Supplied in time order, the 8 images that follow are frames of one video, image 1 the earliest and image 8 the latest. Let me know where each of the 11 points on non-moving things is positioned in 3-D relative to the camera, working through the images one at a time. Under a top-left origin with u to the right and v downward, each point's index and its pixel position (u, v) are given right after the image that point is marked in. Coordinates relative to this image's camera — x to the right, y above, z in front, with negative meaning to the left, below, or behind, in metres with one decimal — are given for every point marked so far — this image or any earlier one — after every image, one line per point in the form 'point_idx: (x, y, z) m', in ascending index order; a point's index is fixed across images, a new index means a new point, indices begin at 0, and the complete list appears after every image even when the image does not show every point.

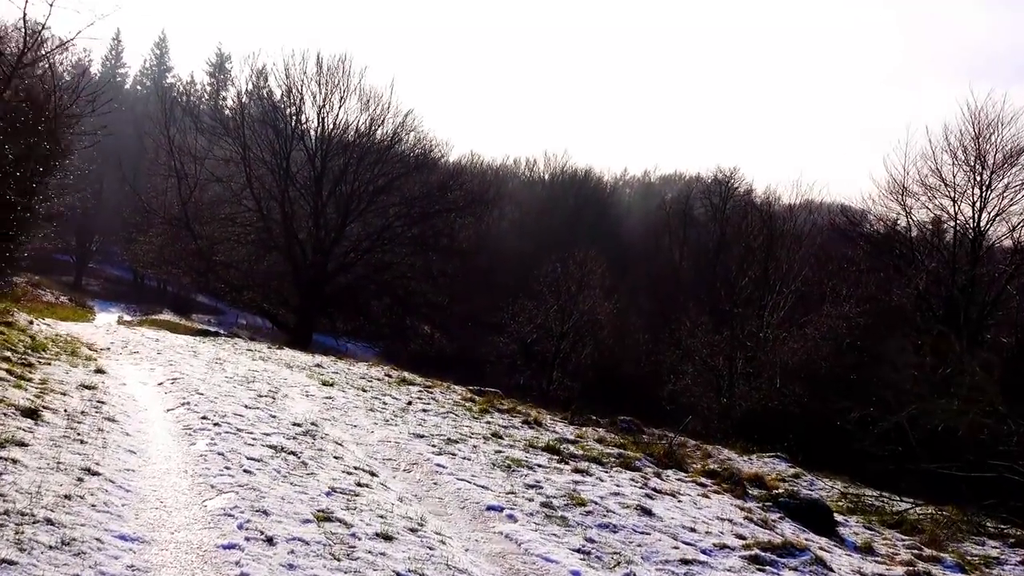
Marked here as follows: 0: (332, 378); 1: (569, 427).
0: (-3.7, -1.9, +15.3) m
1: (+1.3, -3.2, +16.7) m
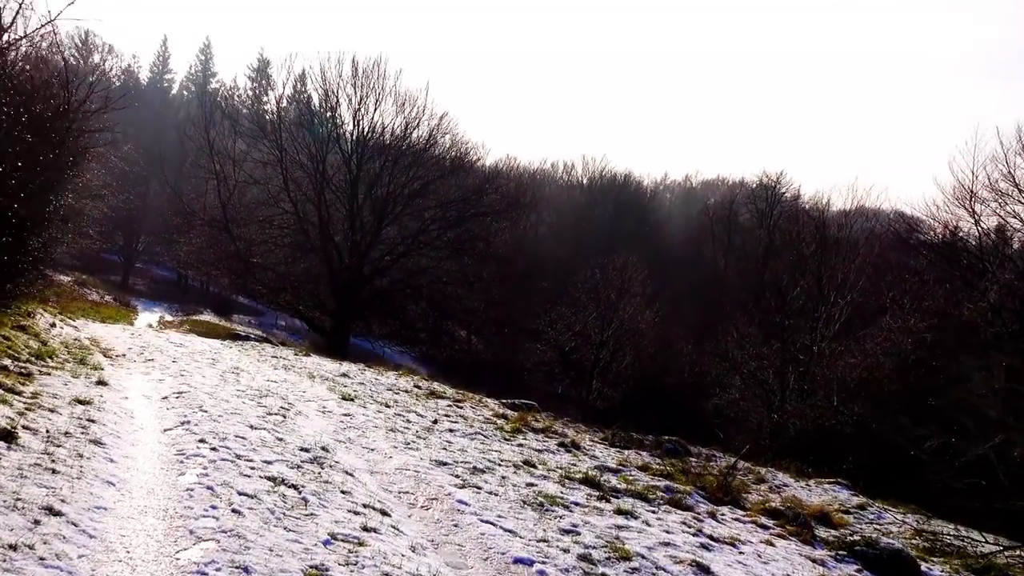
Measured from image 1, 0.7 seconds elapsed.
0: (-3.1, -2.0, +14.4) m
1: (+2.1, -3.4, +15.6) m
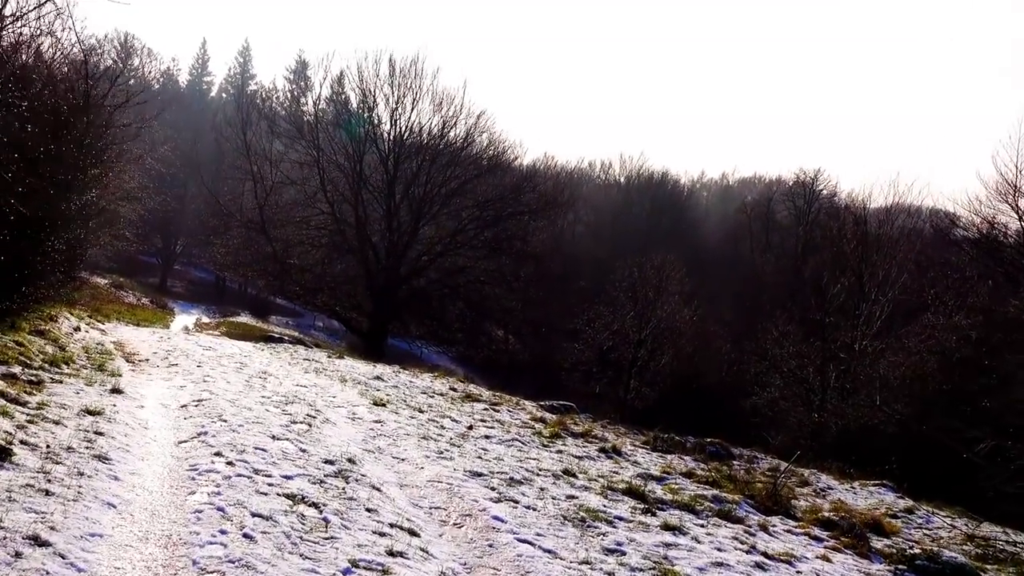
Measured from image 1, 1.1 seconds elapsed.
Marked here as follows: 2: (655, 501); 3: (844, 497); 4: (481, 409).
0: (-2.3, -2.0, +13.8) m
1: (+2.9, -3.4, +14.7) m
2: (+2.0, -3.0, +10.3) m
3: (+7.2, -4.5, +15.8) m
4: (-0.6, -2.5, +15.0) m
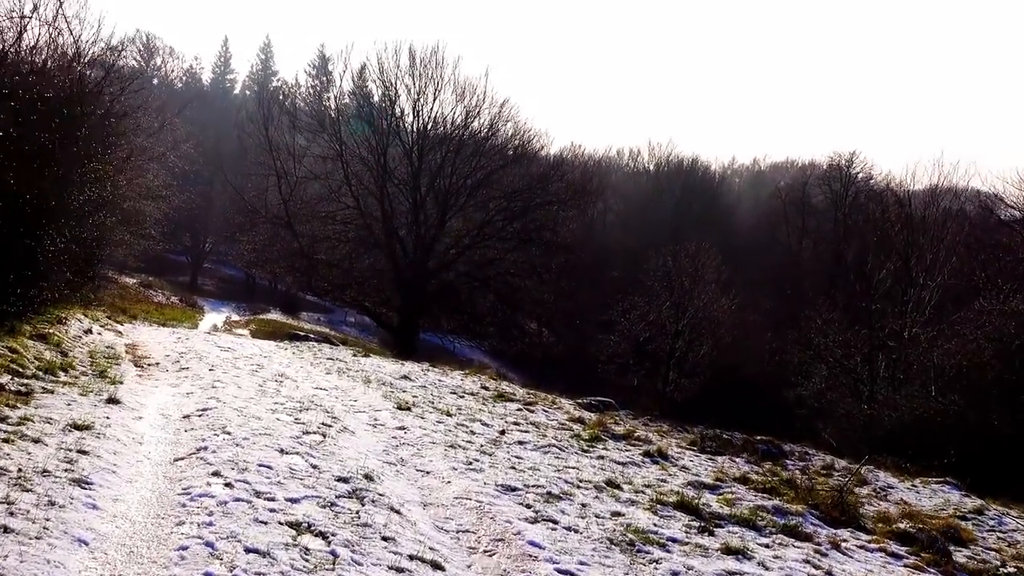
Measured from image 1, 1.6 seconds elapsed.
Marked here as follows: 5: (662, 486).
0: (-1.7, -1.9, +12.9) m
1: (+3.5, -3.2, +13.6) m
2: (+2.5, -2.9, +9.3) m
3: (+7.9, -4.2, +14.5) m
4: (+0.1, -2.4, +14.0) m
5: (+2.1, -2.8, +10.4) m
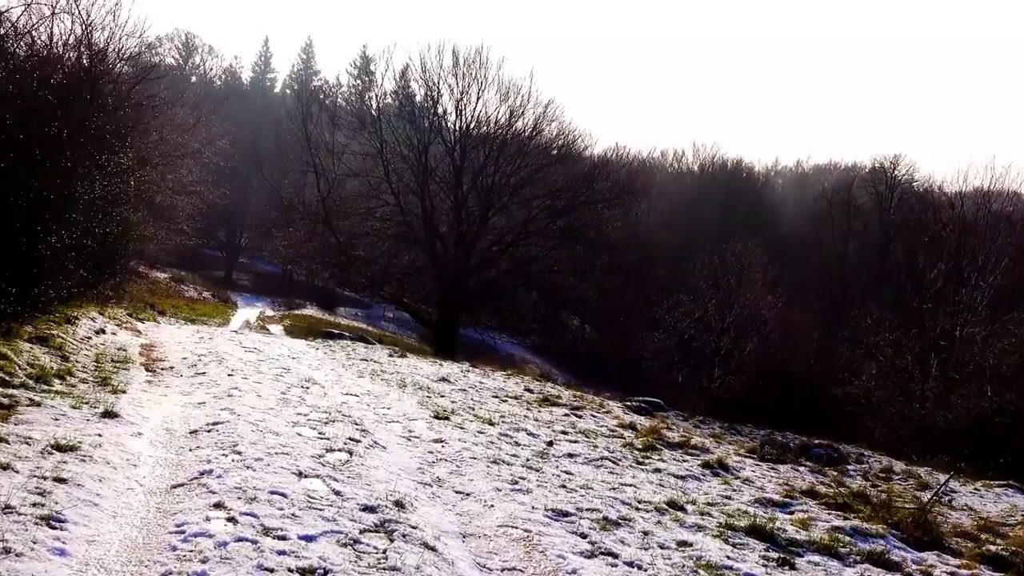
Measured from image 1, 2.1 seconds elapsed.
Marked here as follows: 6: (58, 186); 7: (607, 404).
0: (-1.0, -1.9, +11.9) m
1: (+4.3, -3.1, +12.3) m
2: (+3.1, -2.8, +8.0) m
3: (+8.7, -4.1, +13.0) m
4: (+0.9, -2.3, +12.9) m
5: (+2.8, -2.7, +9.2) m
6: (-6.6, +1.5, +10.5) m
7: (+2.0, -2.5, +15.6) m
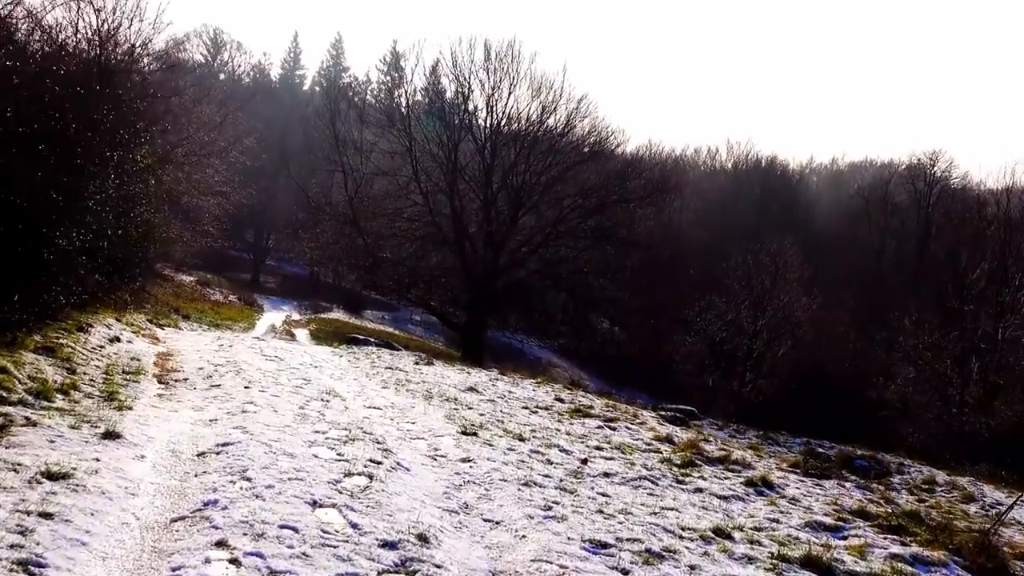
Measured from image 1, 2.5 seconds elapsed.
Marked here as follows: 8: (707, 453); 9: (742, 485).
0: (-0.5, -2.0, +11.2) m
1: (+4.8, -3.2, +11.5) m
2: (+3.4, -2.9, +7.2) m
3: (+9.2, -4.2, +12.0) m
4: (+1.4, -2.4, +12.2) m
5: (+3.1, -2.8, +8.4) m
6: (-6.2, +1.4, +10.1) m
7: (+2.6, -2.6, +14.8) m
8: (+3.2, -2.7, +11.8) m
9: (+3.3, -2.8, +10.2) m
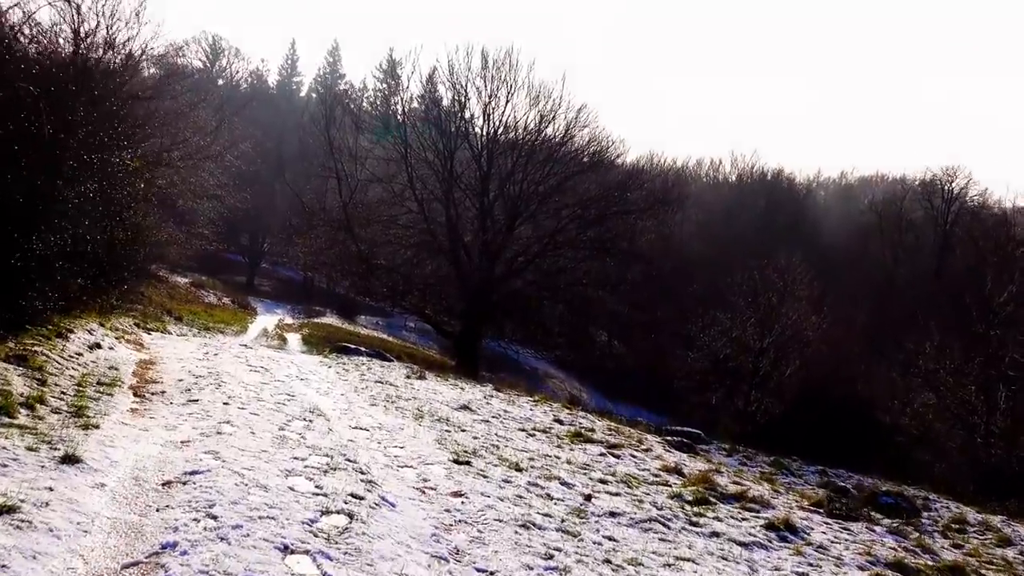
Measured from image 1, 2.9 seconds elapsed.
0: (-0.6, -2.2, +10.6) m
1: (+4.7, -3.6, +10.8) m
2: (+3.3, -3.3, +6.6) m
3: (+9.1, -4.8, +11.4) m
4: (+1.3, -2.7, +11.6) m
5: (+3.1, -3.2, +7.8) m
6: (-6.1, +1.4, +9.5) m
7: (+2.5, -3.0, +14.2) m
8: (+3.1, -3.1, +11.2) m
9: (+3.2, -3.2, +9.6) m
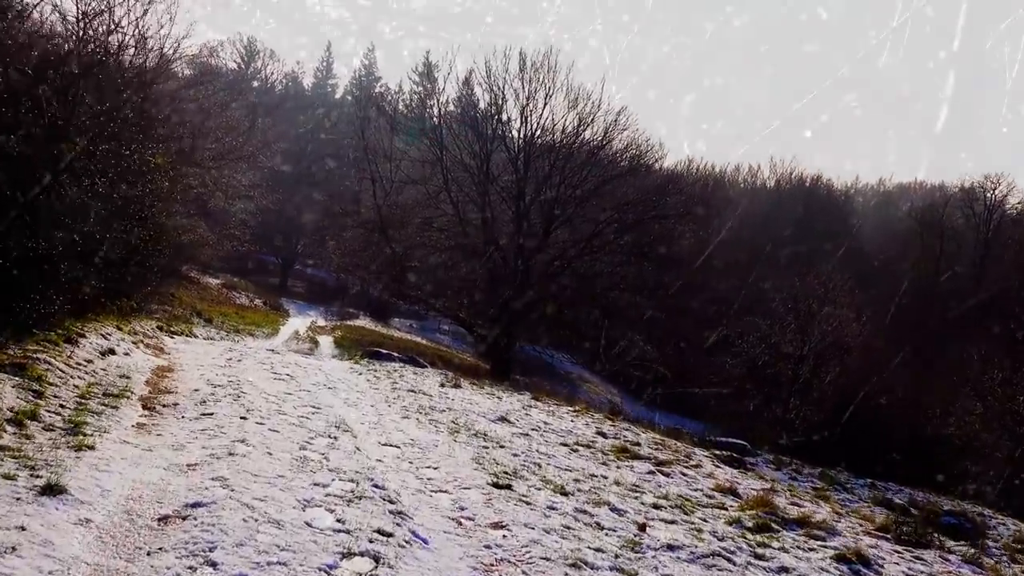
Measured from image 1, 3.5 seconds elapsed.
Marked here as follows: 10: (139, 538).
0: (0.0, -2.3, +9.6) m
1: (+5.3, -3.7, +9.6) m
2: (+3.7, -3.4, +5.5) m
3: (+9.7, -5.0, +10.0) m
4: (+1.9, -2.8, +10.5) m
5: (+3.5, -3.3, +6.6) m
6: (-5.5, +1.4, +8.8) m
7: (+3.3, -3.1, +13.1) m
8: (+3.7, -3.2, +10.0) m
9: (+3.7, -3.3, +8.4) m
10: (-2.5, -1.7, +5.0) m
